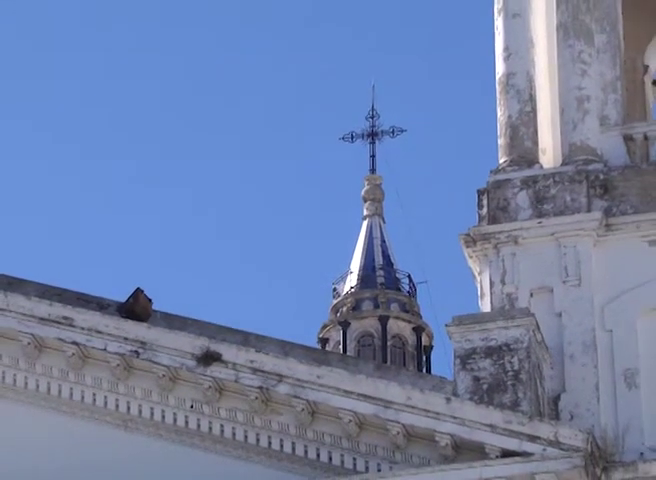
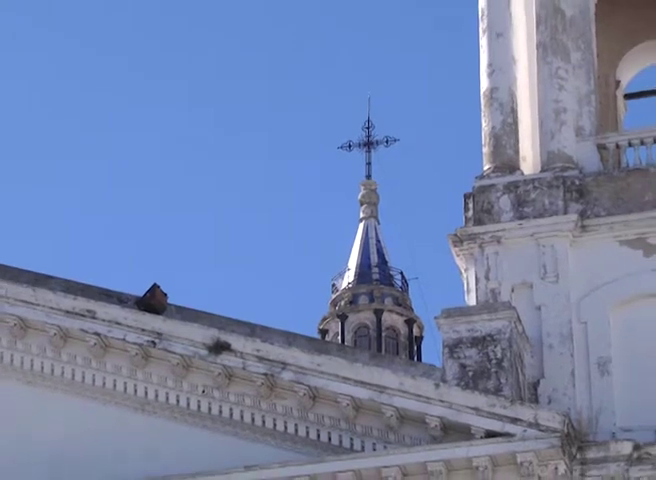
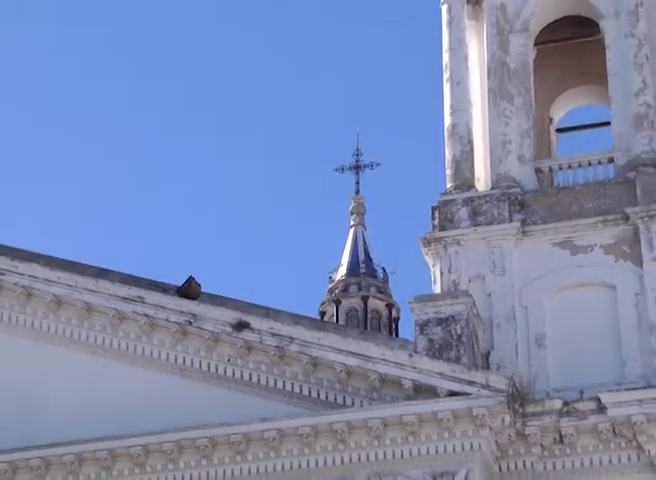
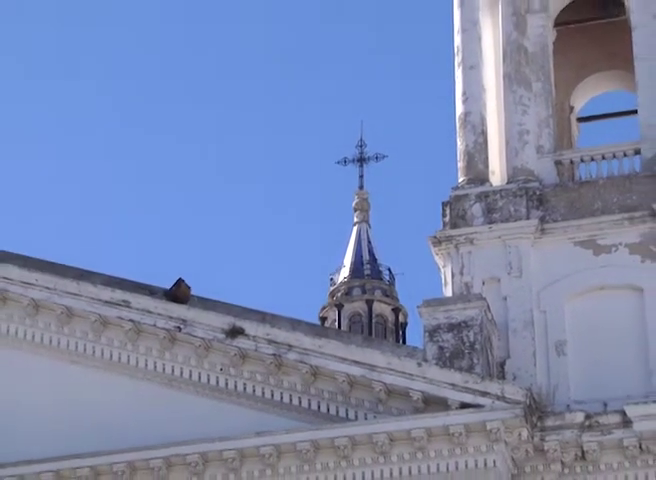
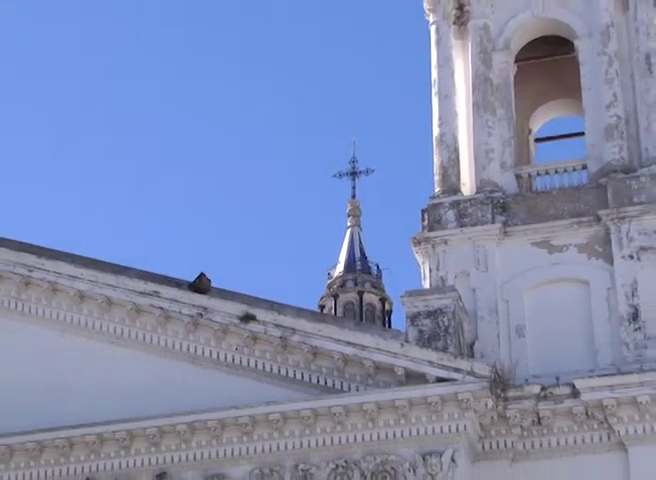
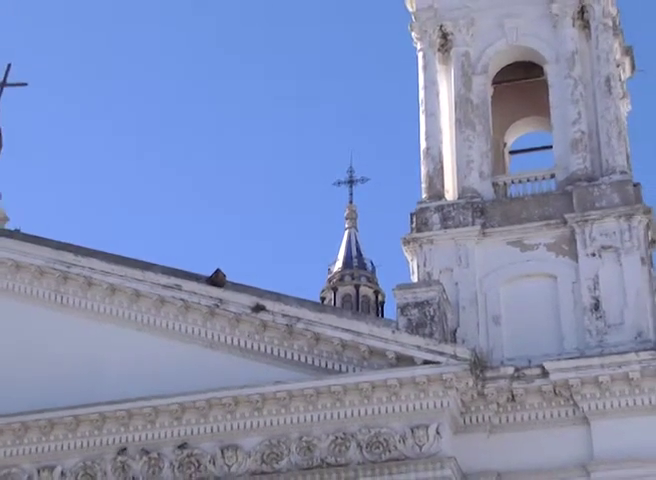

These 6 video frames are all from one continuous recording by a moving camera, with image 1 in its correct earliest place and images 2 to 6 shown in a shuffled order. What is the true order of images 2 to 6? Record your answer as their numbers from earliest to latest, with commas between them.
2, 4, 3, 5, 6
